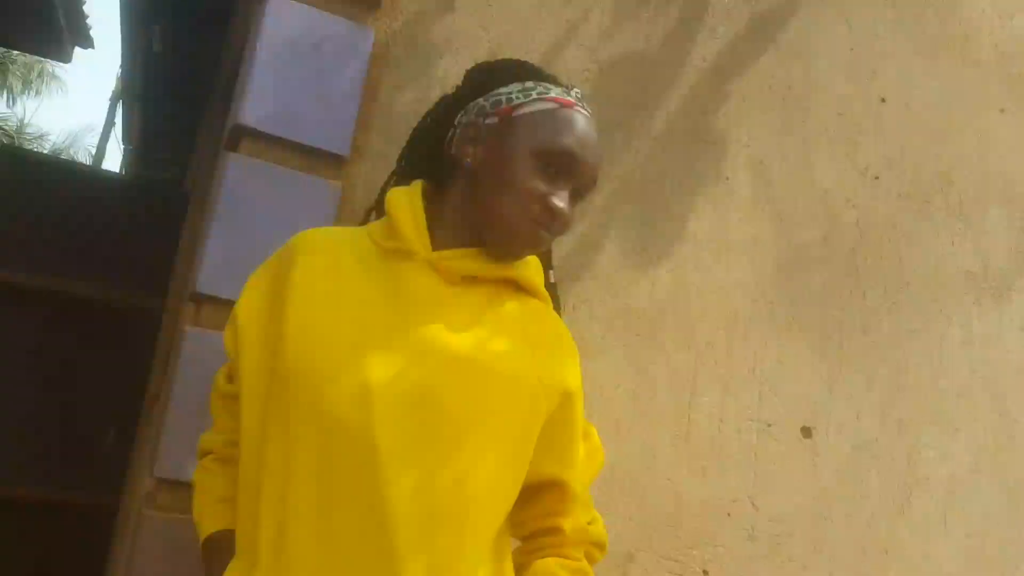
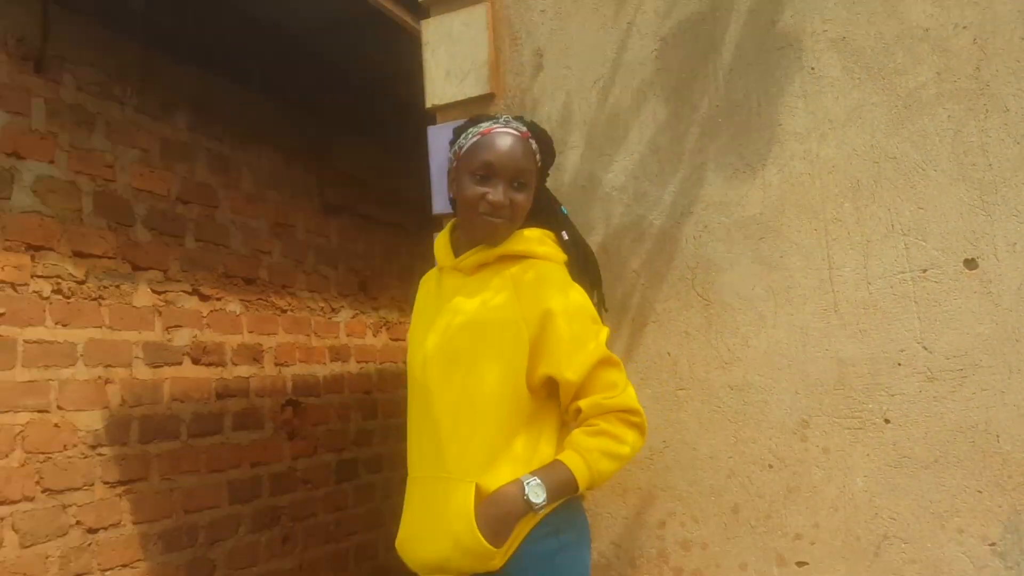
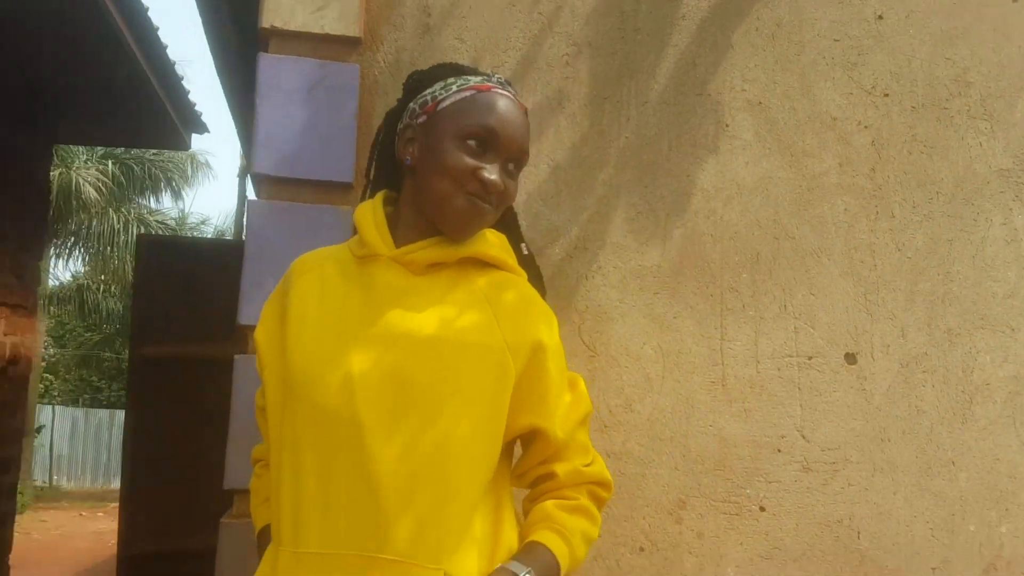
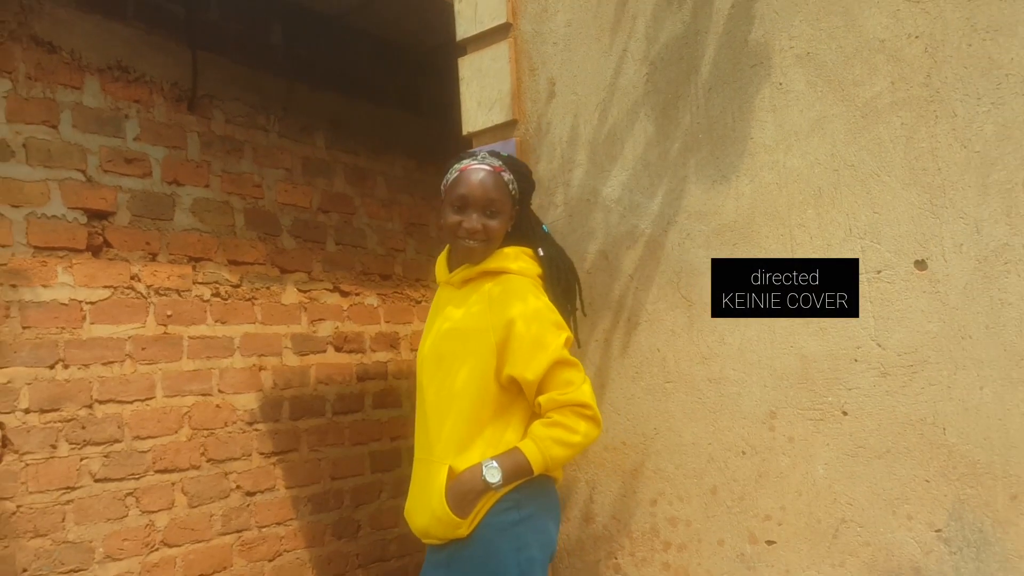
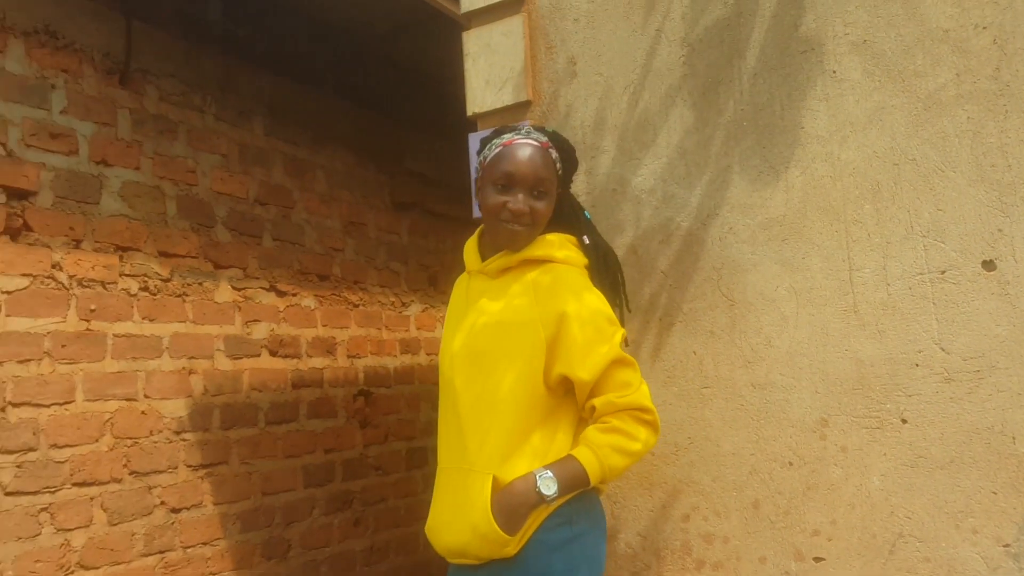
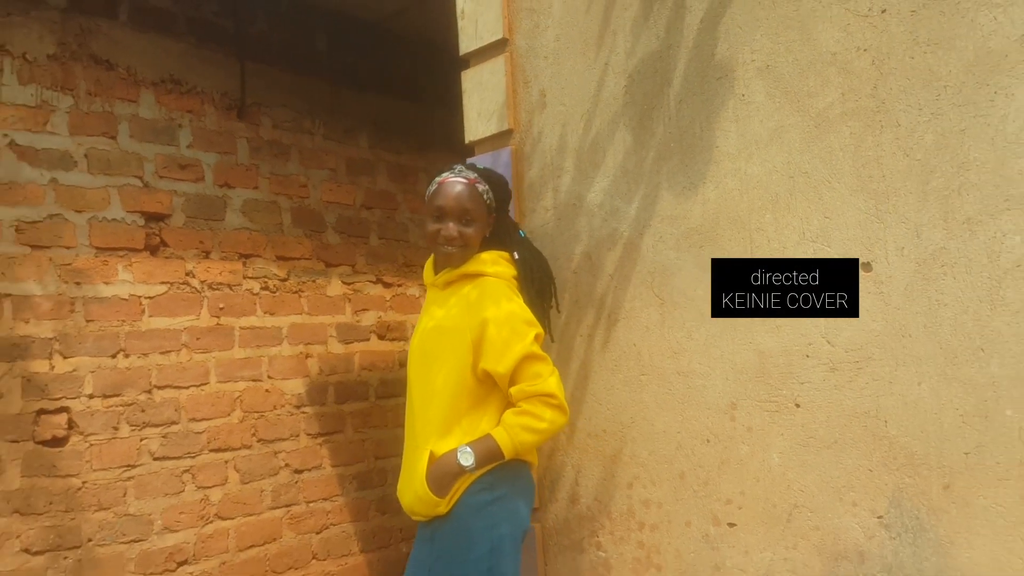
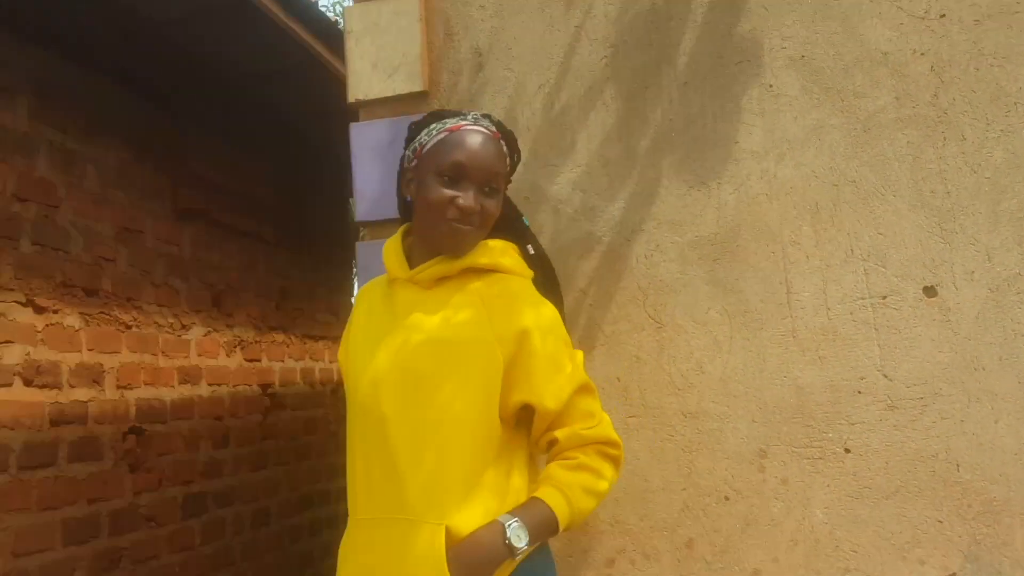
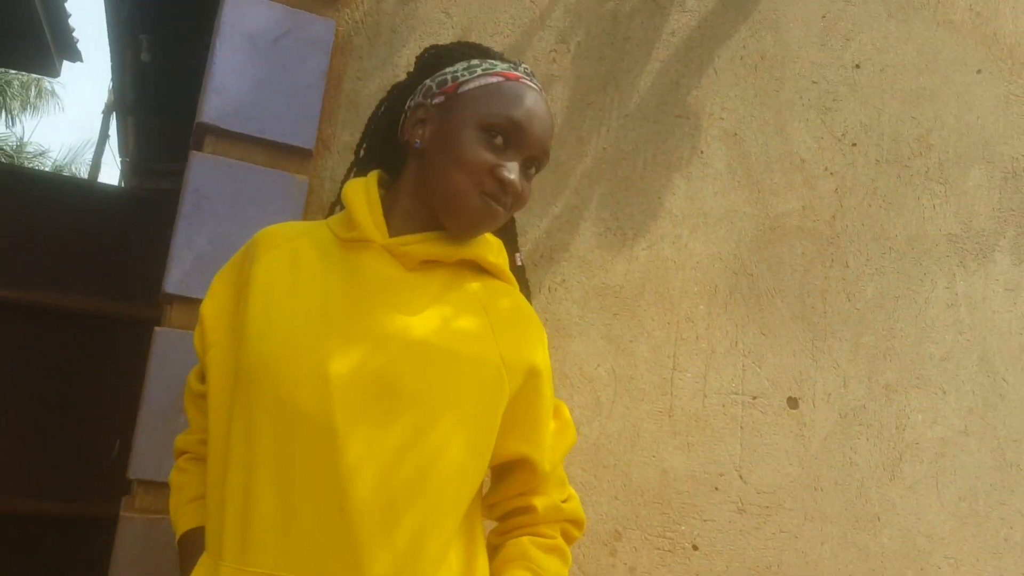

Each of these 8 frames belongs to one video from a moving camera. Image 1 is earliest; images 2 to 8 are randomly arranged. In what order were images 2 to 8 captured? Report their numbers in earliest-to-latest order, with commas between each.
8, 3, 7, 2, 5, 4, 6
